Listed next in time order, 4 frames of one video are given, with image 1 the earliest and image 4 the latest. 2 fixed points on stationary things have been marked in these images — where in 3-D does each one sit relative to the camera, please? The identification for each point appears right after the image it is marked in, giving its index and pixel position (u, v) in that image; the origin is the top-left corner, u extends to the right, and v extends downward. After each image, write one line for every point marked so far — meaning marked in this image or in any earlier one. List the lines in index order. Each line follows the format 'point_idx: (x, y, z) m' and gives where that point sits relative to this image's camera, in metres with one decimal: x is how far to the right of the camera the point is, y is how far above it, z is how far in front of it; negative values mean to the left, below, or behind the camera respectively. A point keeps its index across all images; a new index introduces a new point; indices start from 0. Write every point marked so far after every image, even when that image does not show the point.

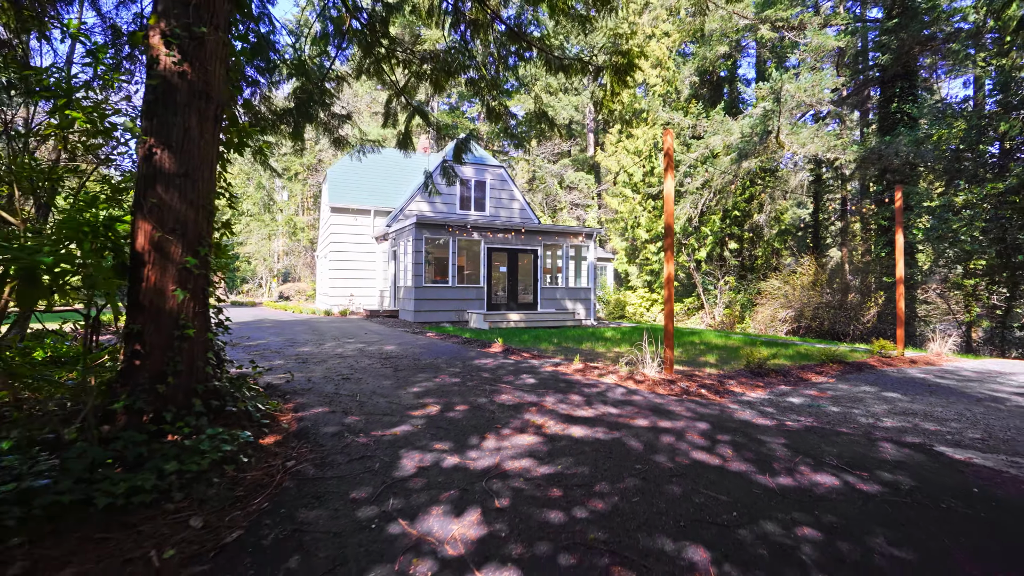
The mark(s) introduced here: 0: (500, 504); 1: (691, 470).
0: (0.0, -1.0, +2.4) m
1: (+1.0, -1.0, +2.9) m
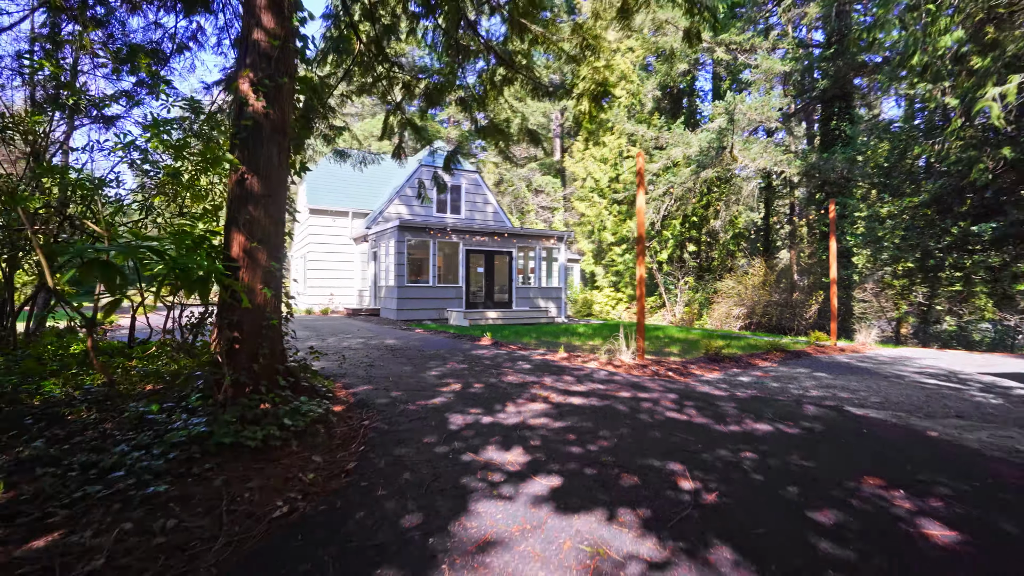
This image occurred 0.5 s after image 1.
0: (+0.2, -1.0, +3.3) m
1: (+1.1, -1.0, +3.8) m
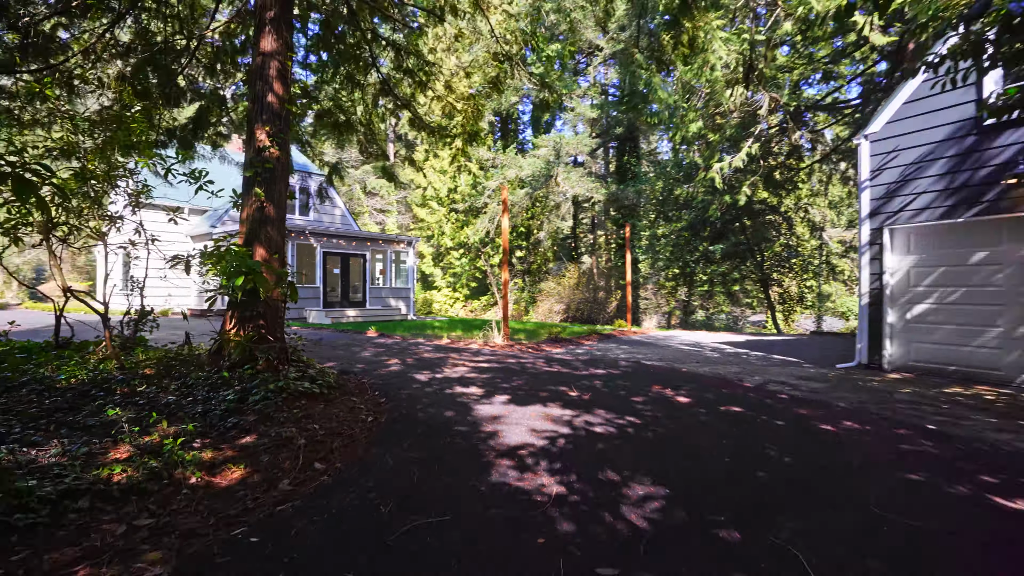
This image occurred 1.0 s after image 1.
0: (-0.3, -1.0, +5.3) m
1: (+0.4, -1.0, +6.2) m
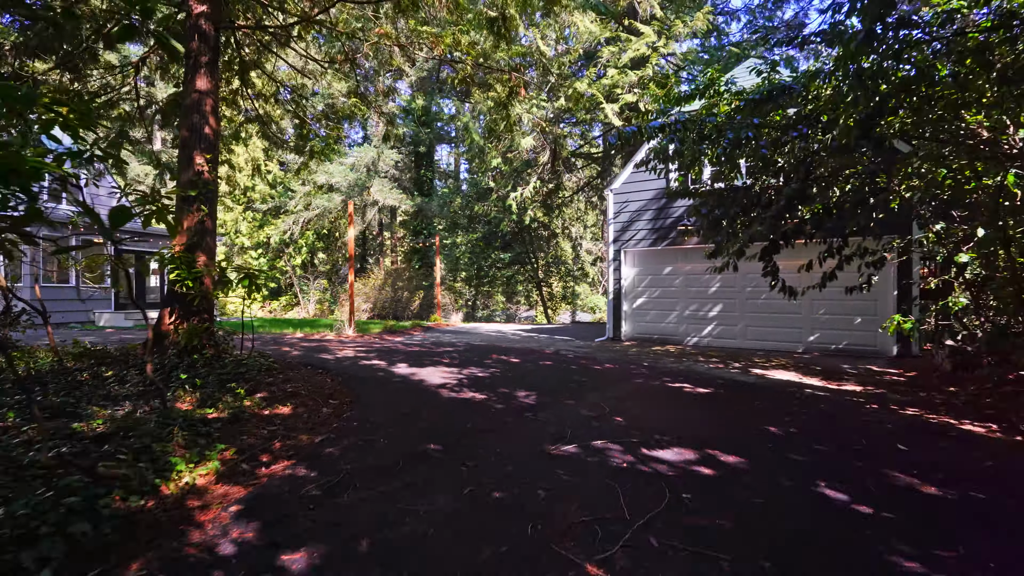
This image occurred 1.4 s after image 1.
0: (-1.8, -1.0, +7.2) m
1: (-1.5, -1.0, +8.3) m
